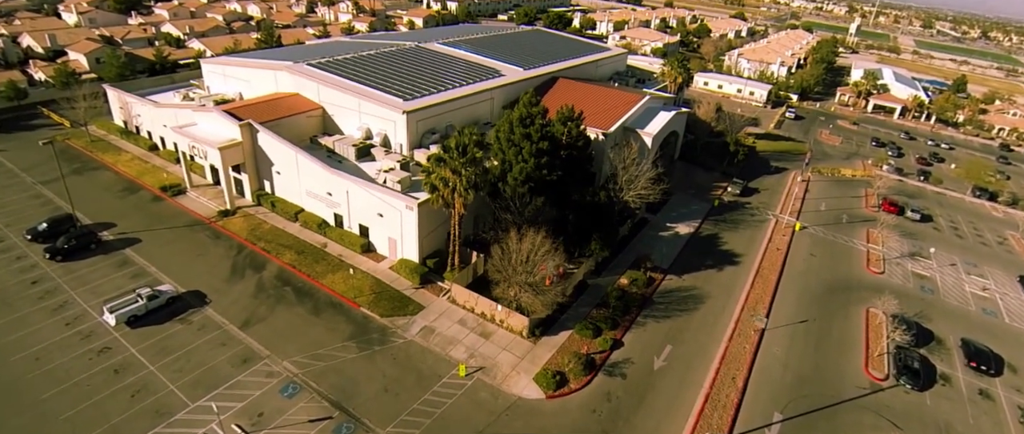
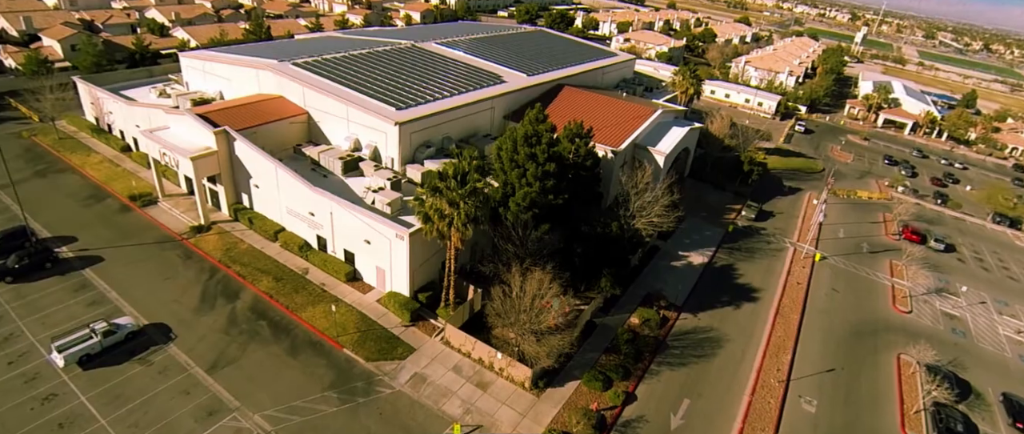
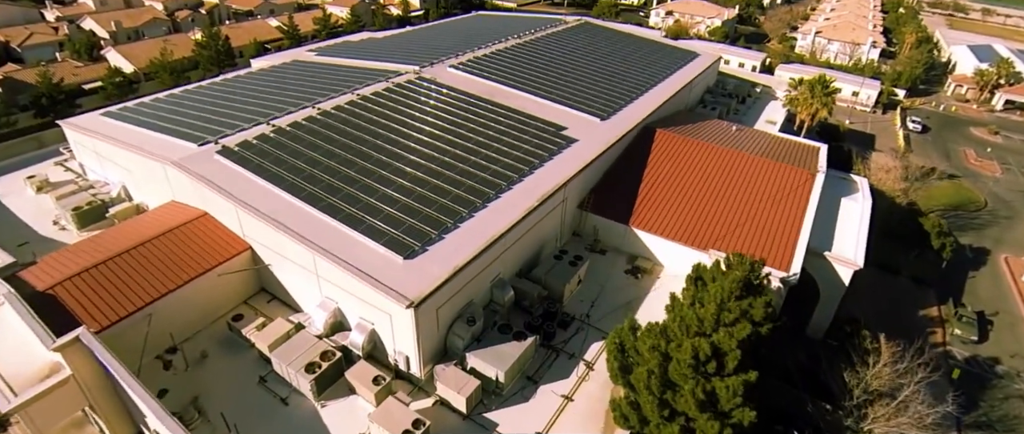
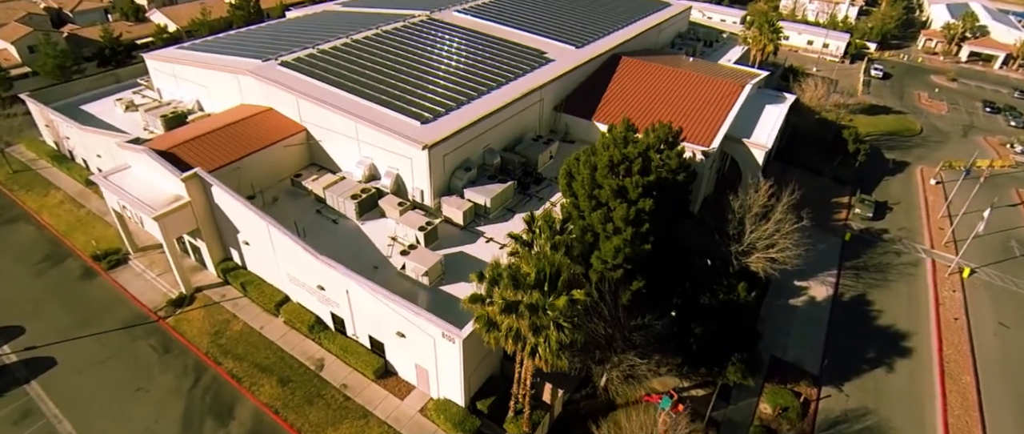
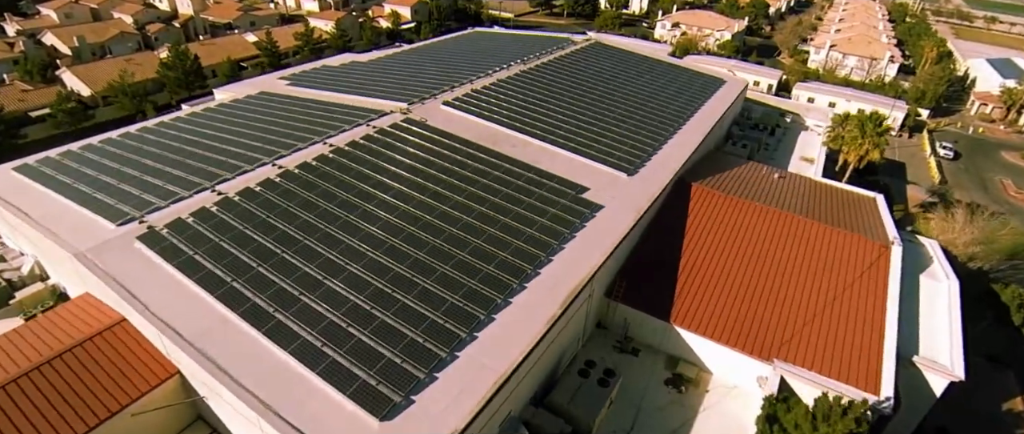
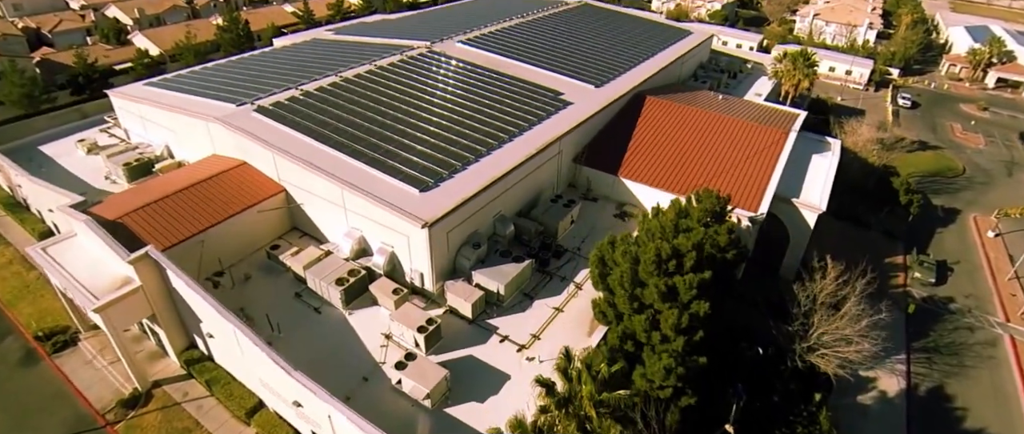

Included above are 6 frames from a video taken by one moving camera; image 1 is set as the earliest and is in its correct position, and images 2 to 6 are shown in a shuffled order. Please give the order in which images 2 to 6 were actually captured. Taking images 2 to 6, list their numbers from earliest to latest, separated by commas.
2, 4, 6, 3, 5
